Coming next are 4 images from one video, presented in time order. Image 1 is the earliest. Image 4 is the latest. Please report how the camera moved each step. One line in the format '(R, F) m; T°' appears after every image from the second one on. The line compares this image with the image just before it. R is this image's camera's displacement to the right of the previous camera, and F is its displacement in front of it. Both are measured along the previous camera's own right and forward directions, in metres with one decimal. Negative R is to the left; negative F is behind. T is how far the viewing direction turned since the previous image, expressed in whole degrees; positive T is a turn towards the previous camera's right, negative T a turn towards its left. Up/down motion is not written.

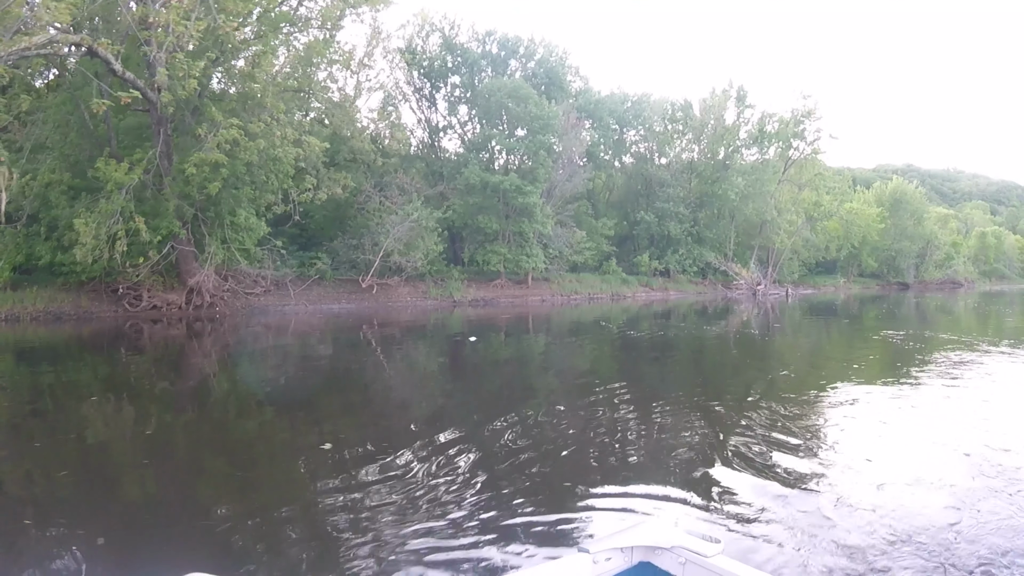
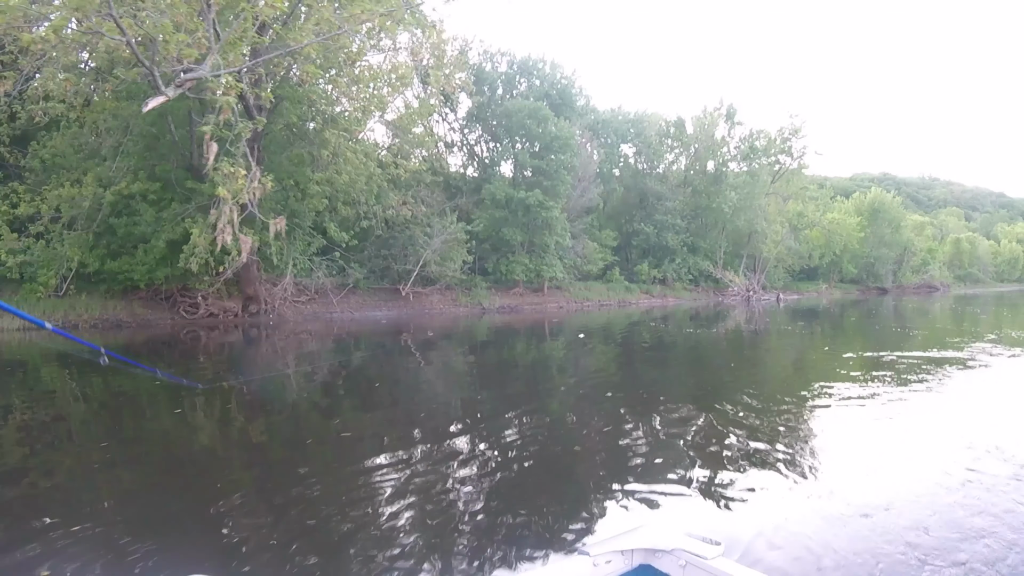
(-0.9, -1.1) m; +2°
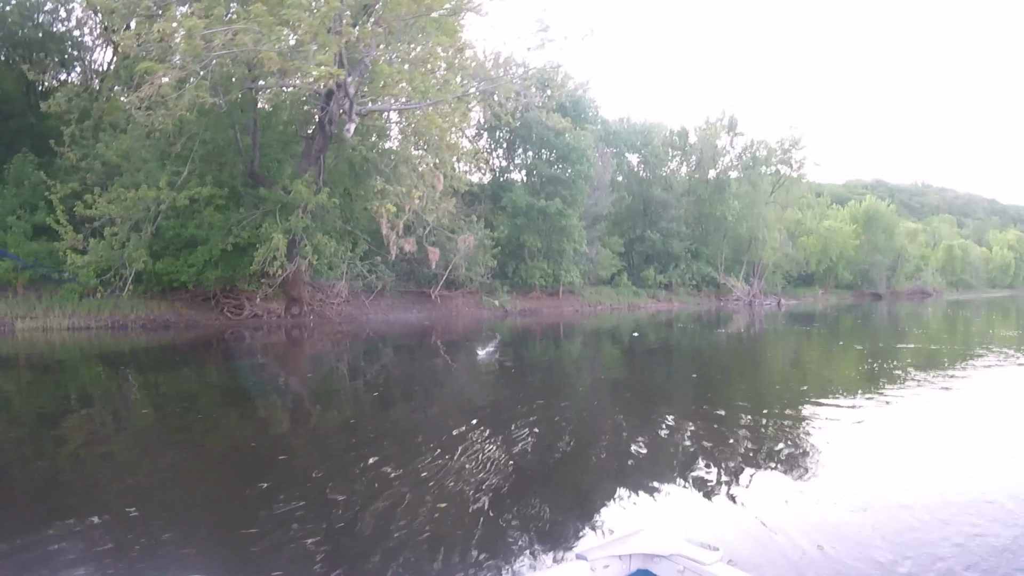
(-0.6, -0.8) m; 0°
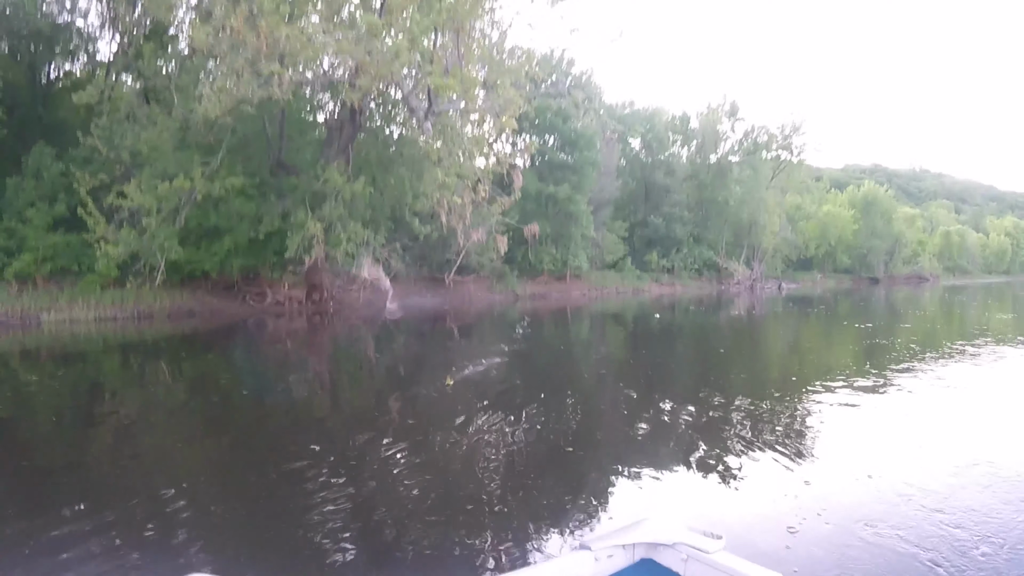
(-0.3, -0.4) m; 0°
